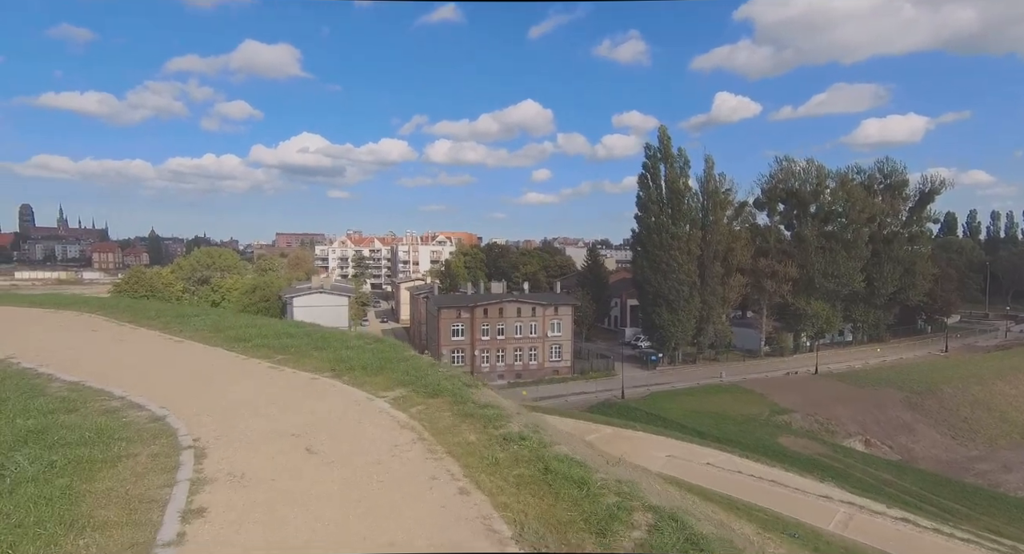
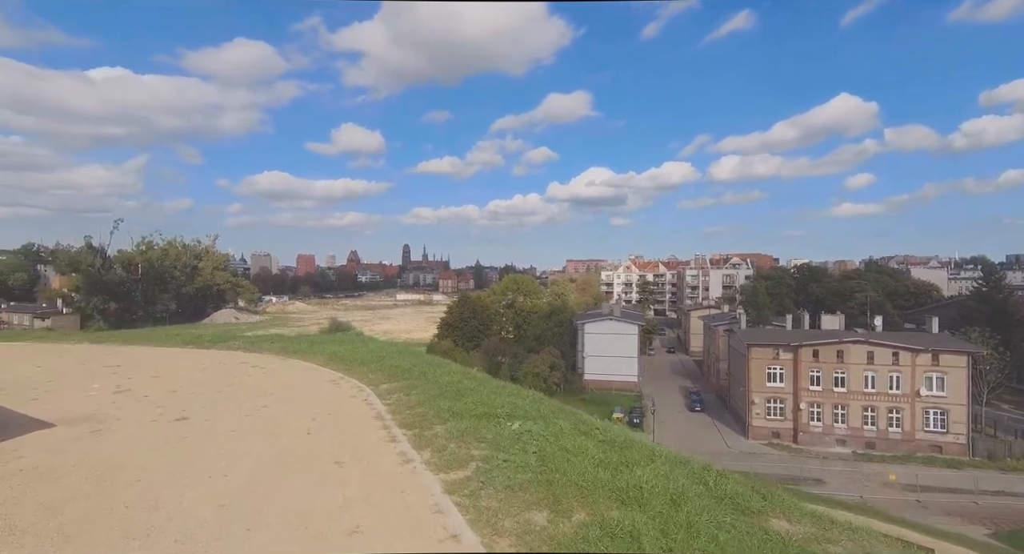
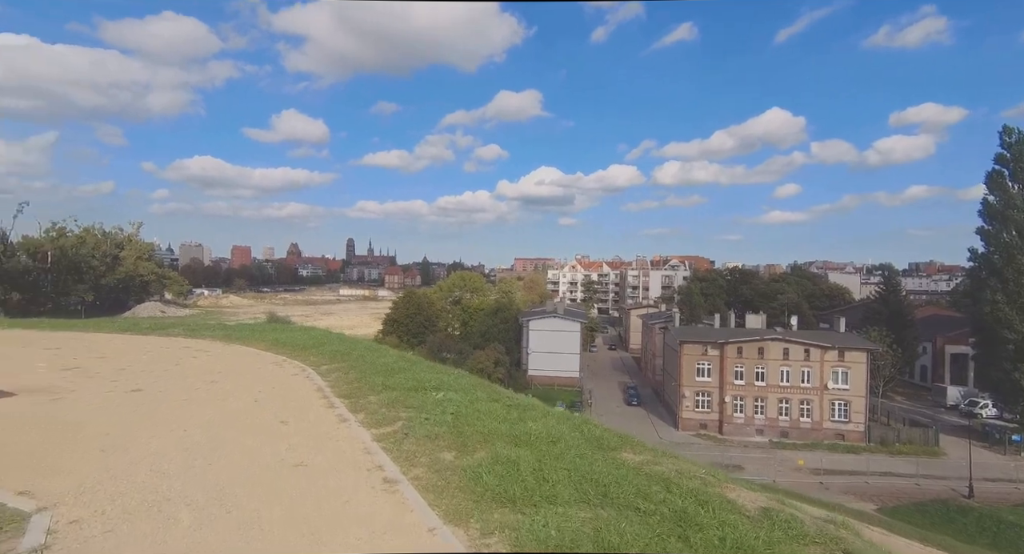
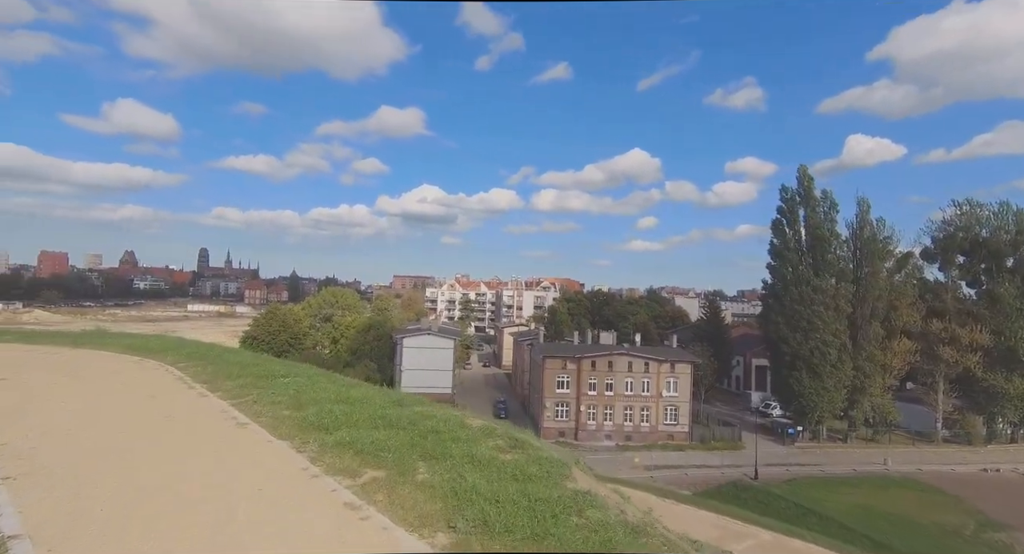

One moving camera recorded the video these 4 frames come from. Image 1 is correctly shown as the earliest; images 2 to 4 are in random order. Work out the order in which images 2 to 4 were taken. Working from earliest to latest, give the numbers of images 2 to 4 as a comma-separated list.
4, 3, 2
